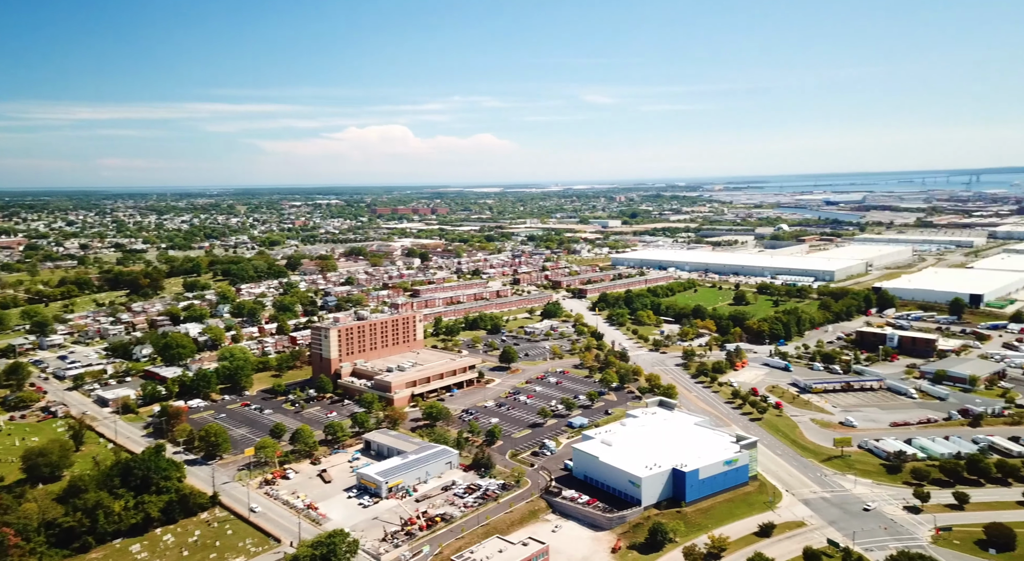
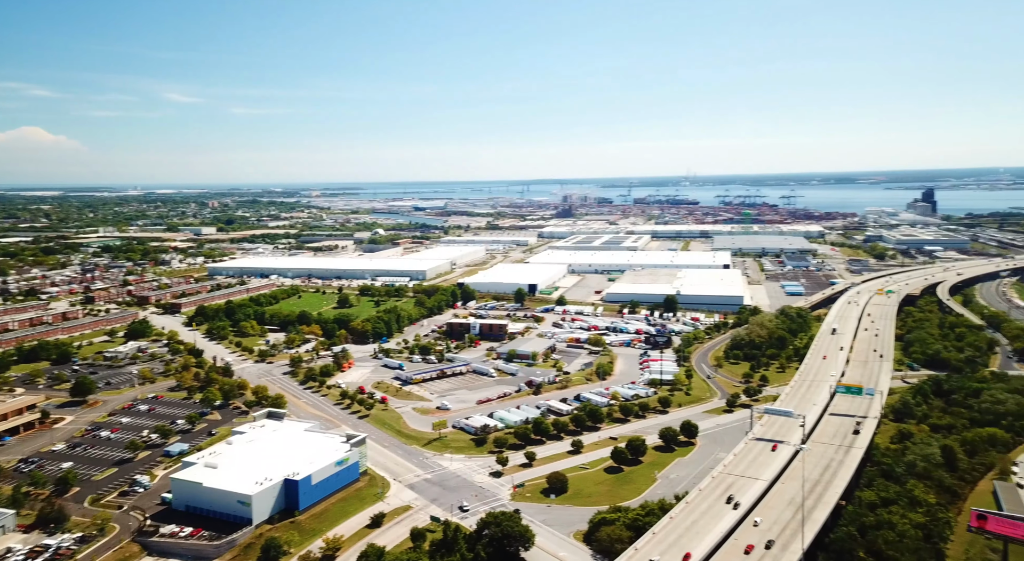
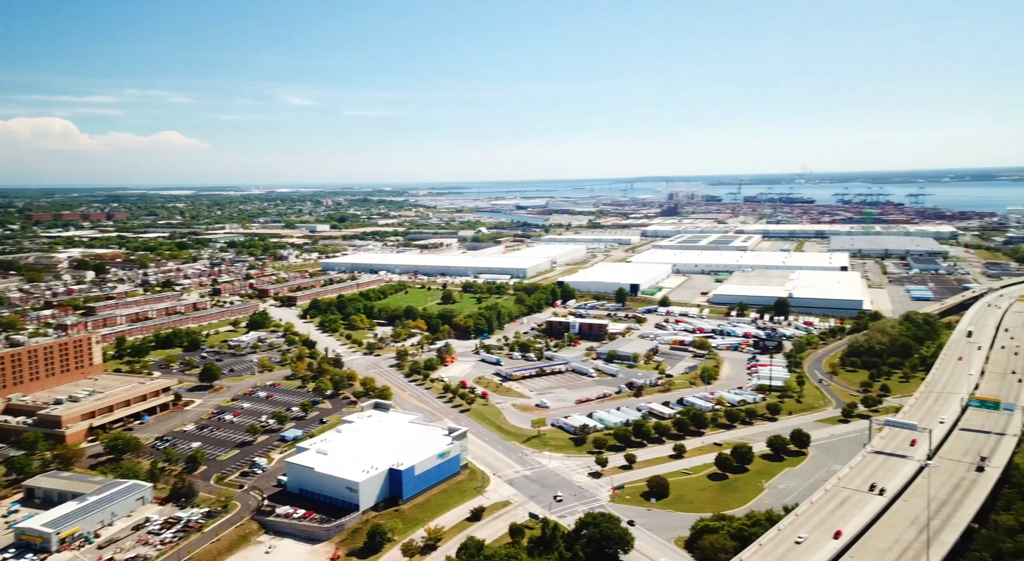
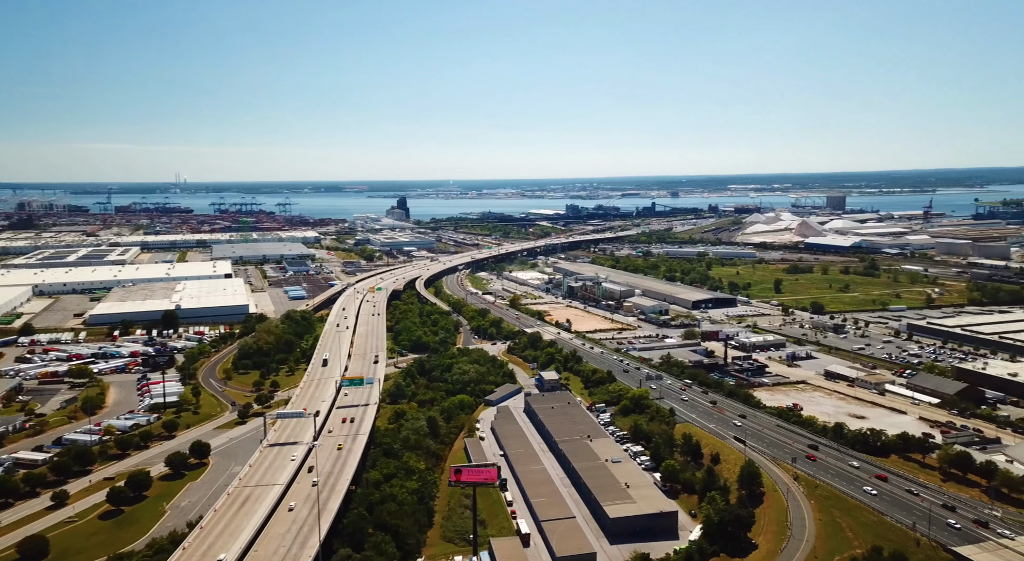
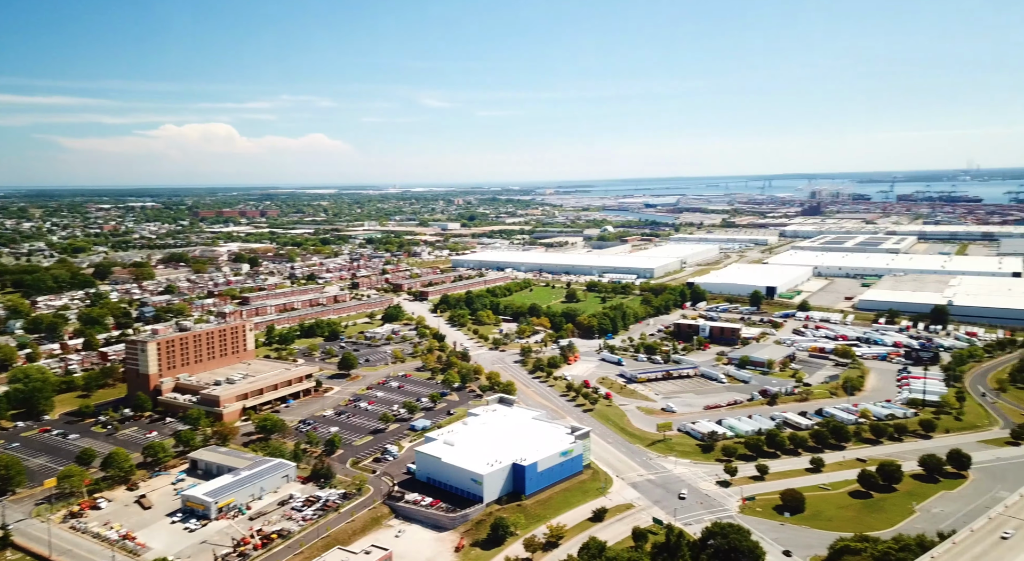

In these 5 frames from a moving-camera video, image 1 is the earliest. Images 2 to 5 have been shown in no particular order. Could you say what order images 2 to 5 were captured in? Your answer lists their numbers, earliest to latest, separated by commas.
5, 3, 2, 4
